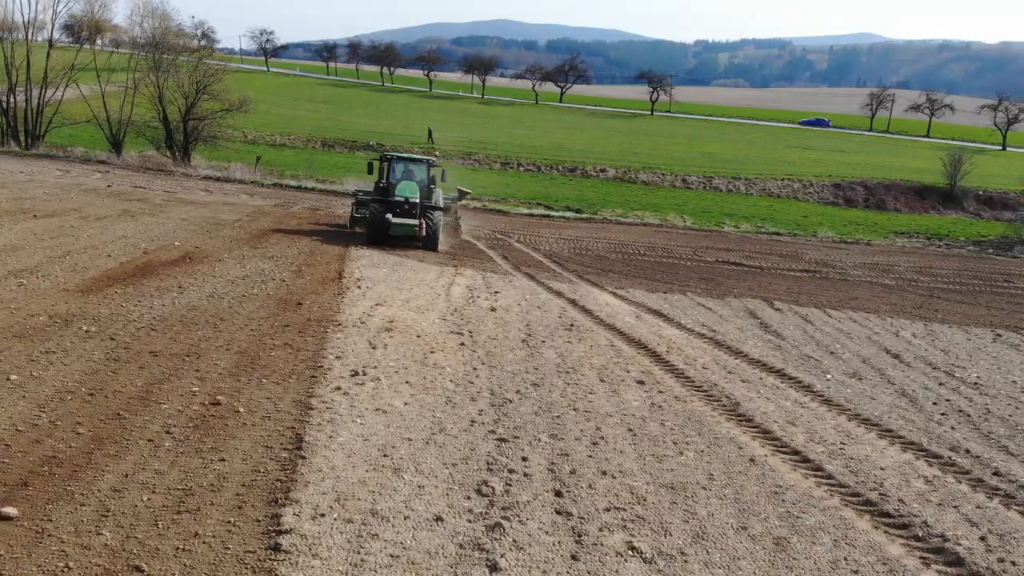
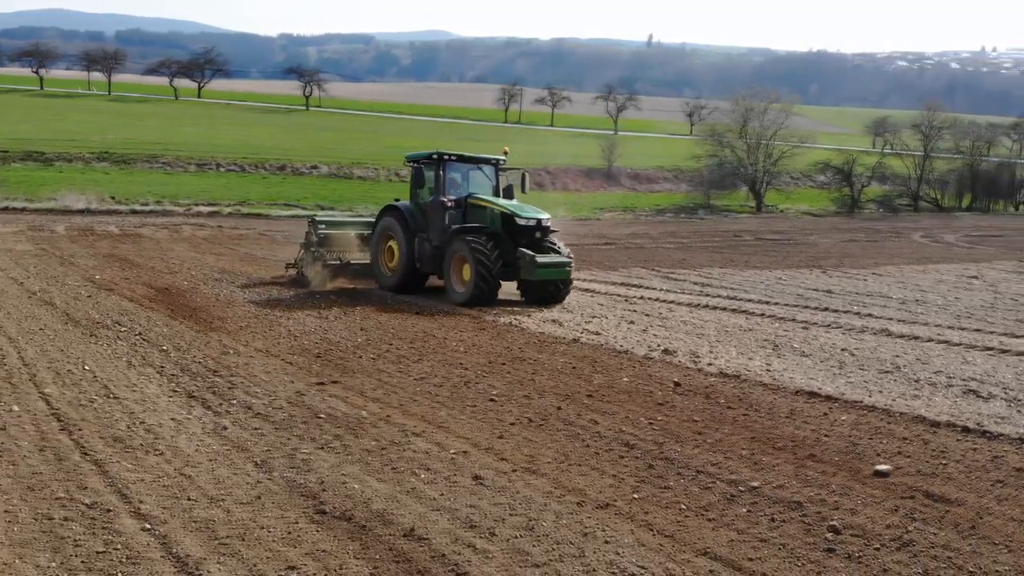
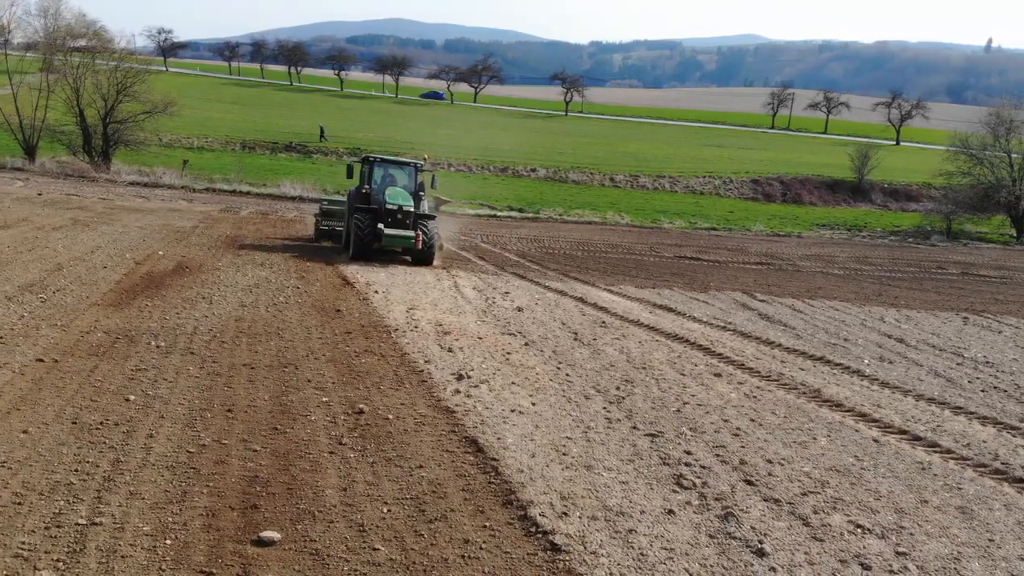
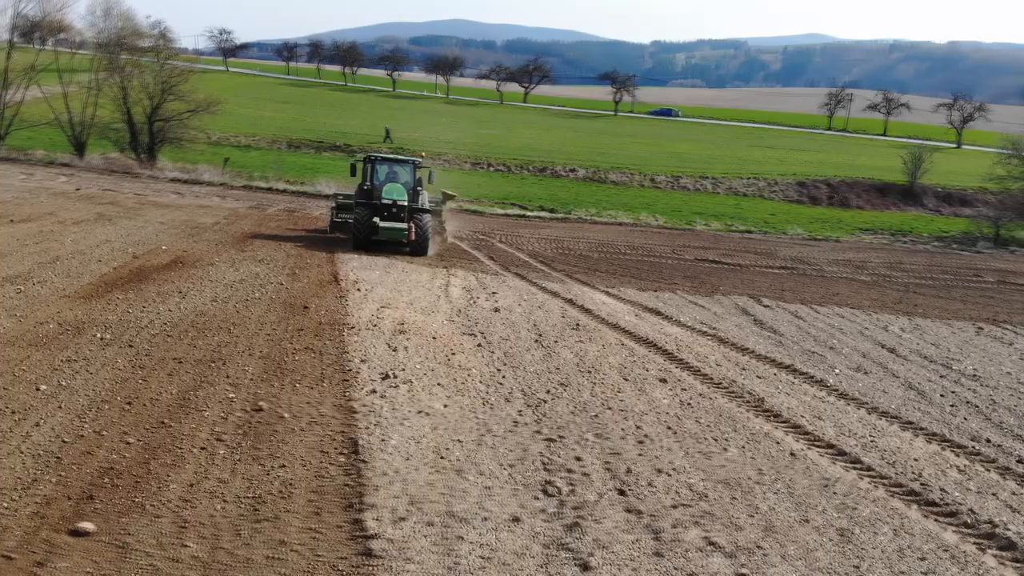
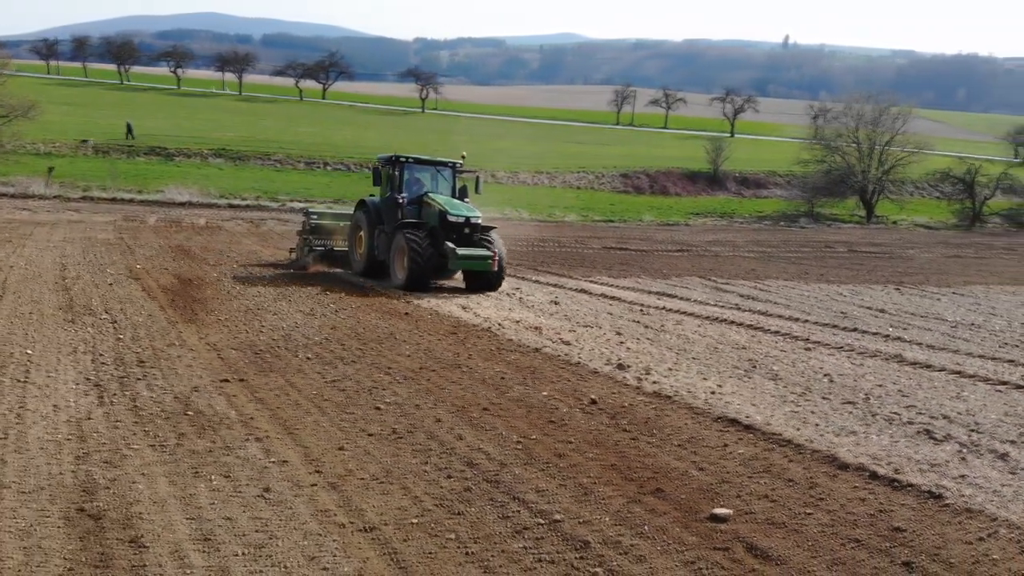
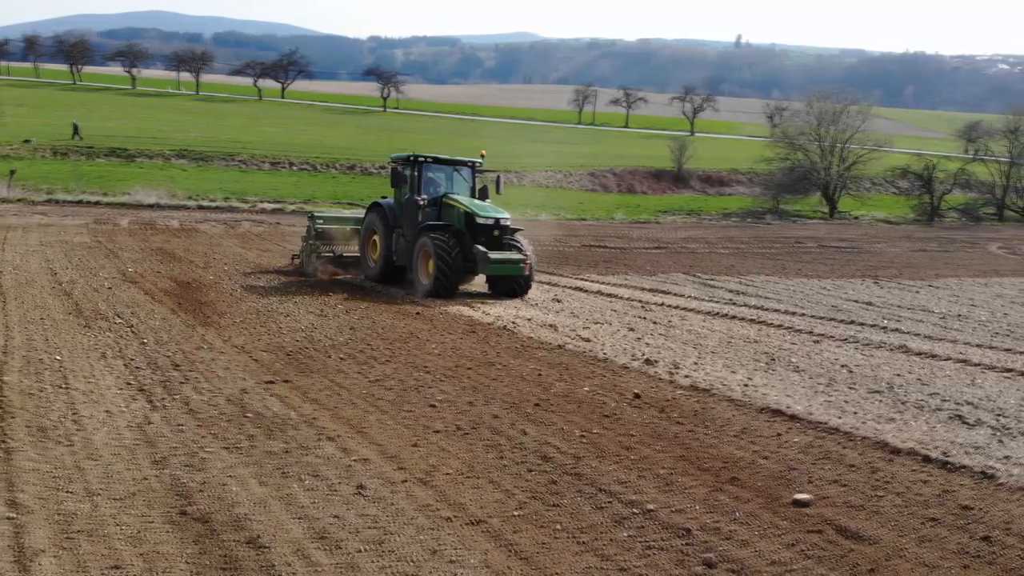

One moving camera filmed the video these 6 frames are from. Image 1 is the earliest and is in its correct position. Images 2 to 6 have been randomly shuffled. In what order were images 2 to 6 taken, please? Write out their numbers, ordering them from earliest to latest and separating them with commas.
4, 3, 5, 6, 2
